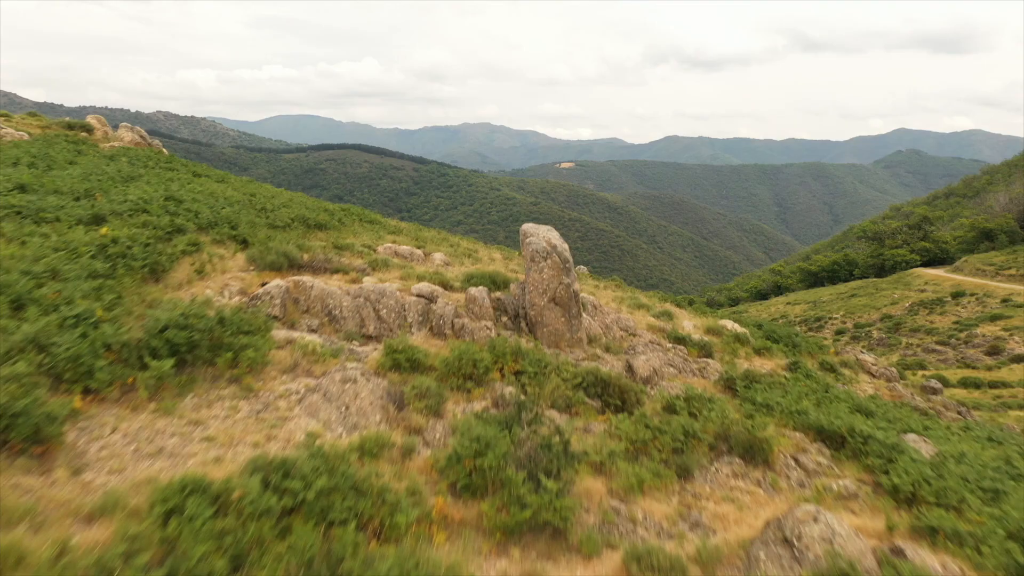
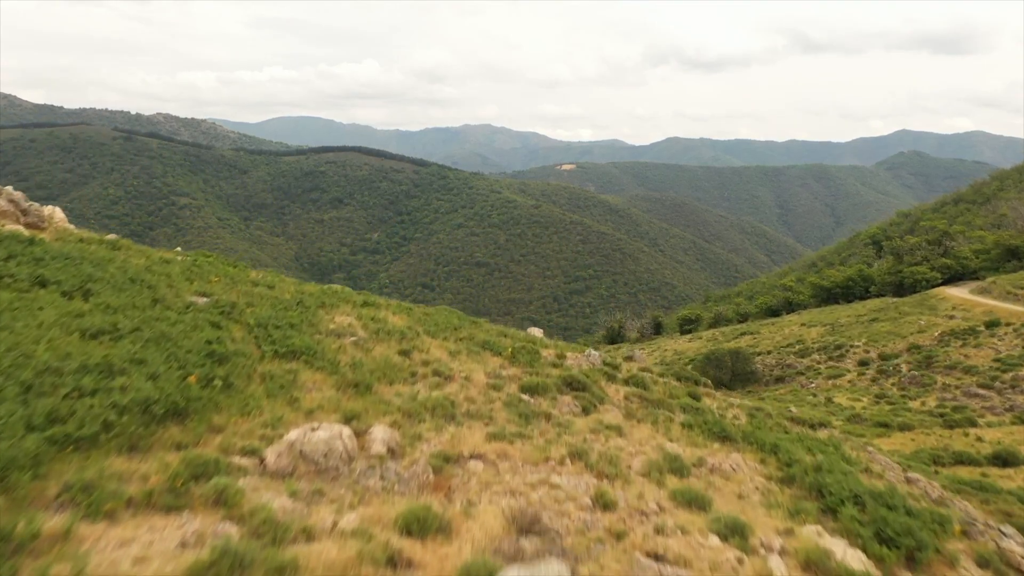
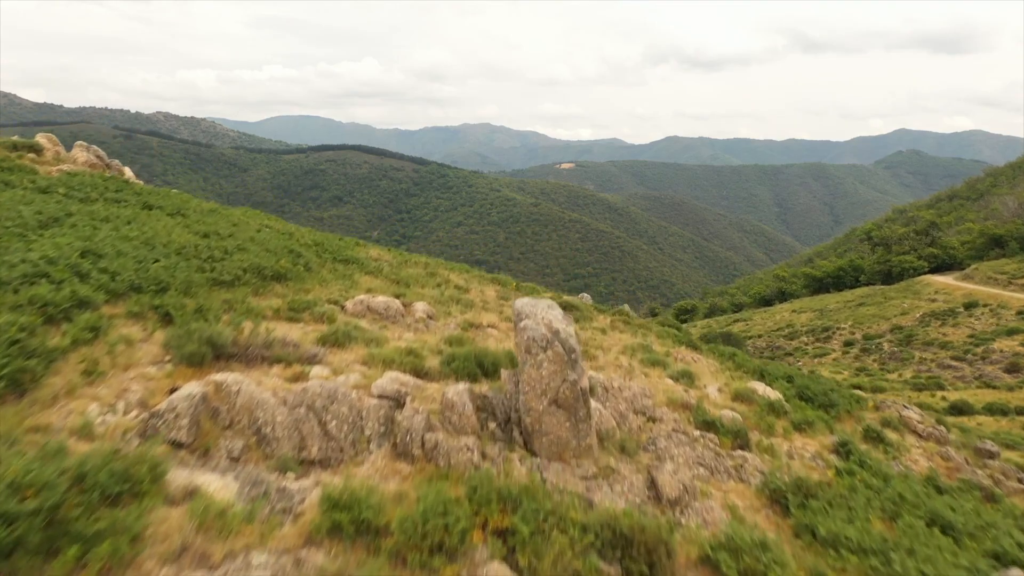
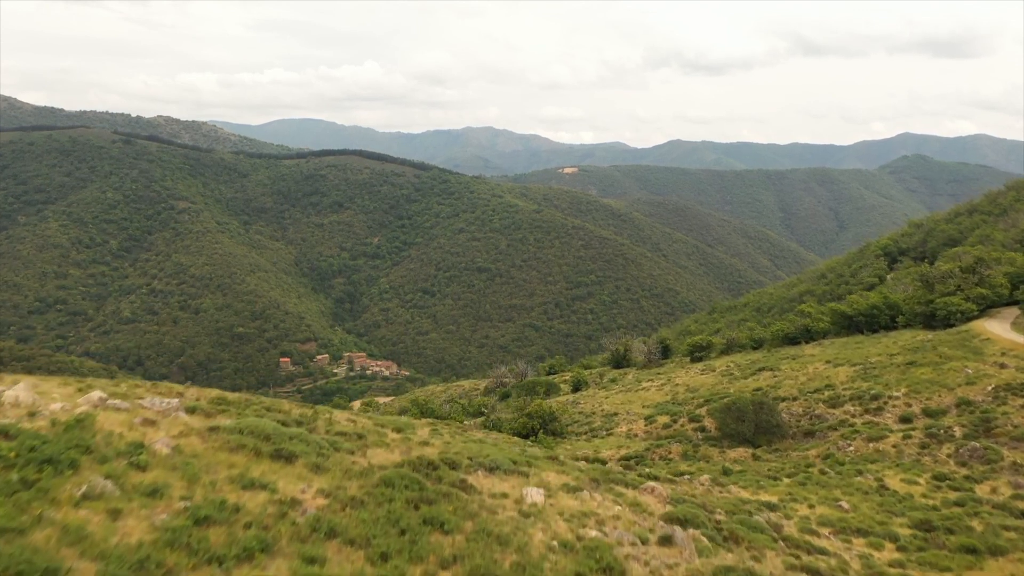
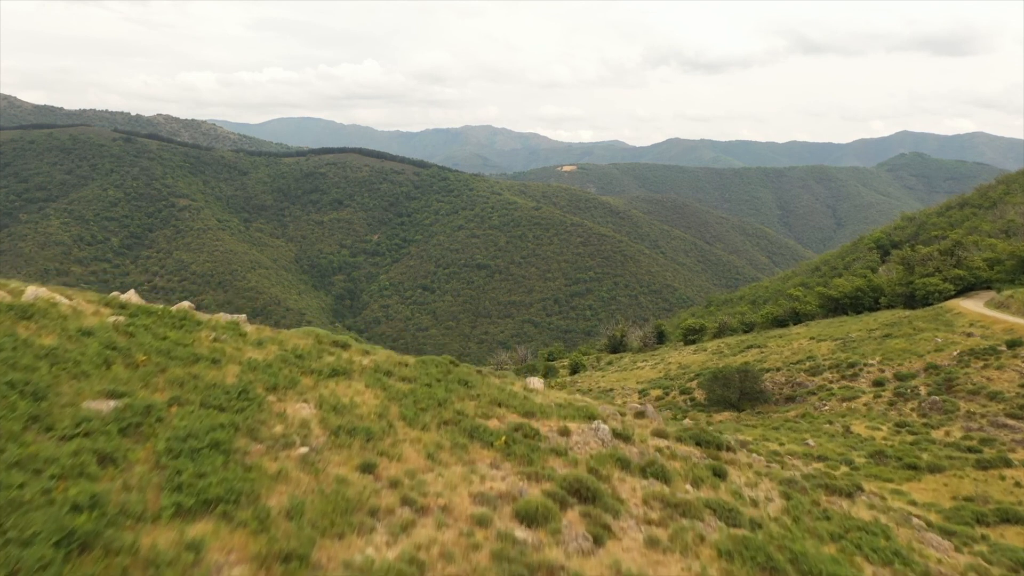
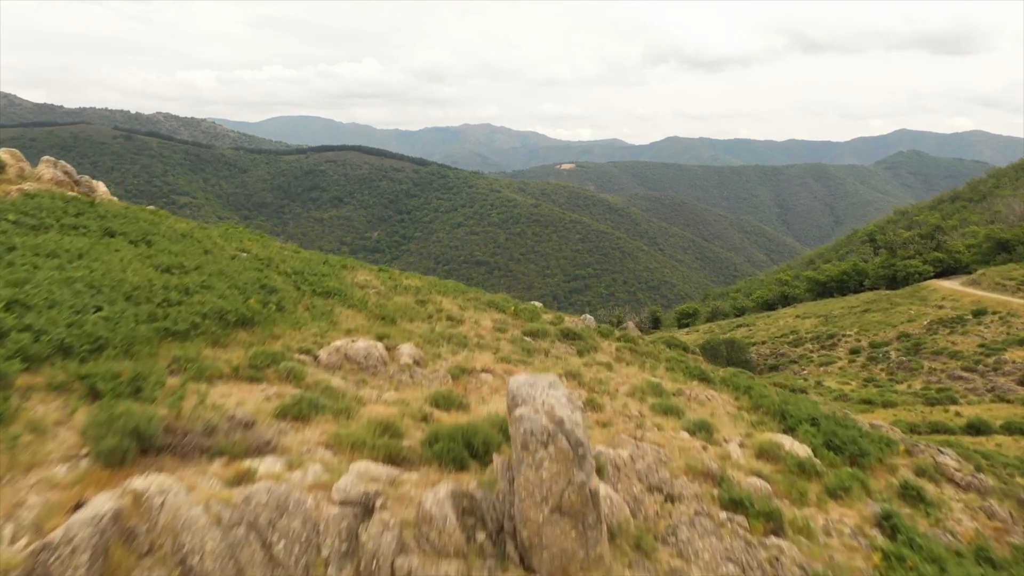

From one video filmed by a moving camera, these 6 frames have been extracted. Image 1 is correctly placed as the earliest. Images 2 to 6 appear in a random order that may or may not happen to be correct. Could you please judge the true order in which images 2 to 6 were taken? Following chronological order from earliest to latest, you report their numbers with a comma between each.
3, 6, 2, 5, 4
